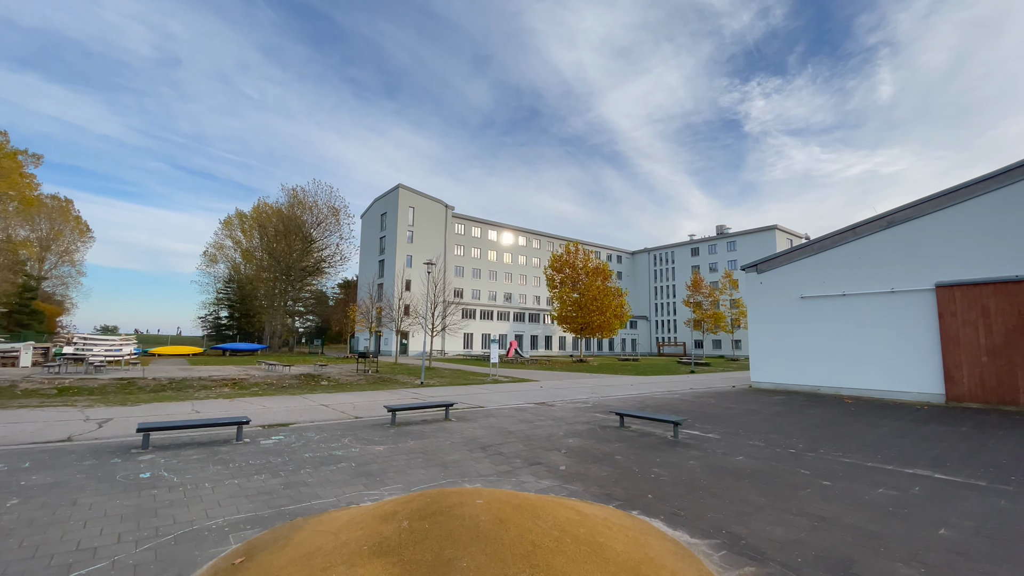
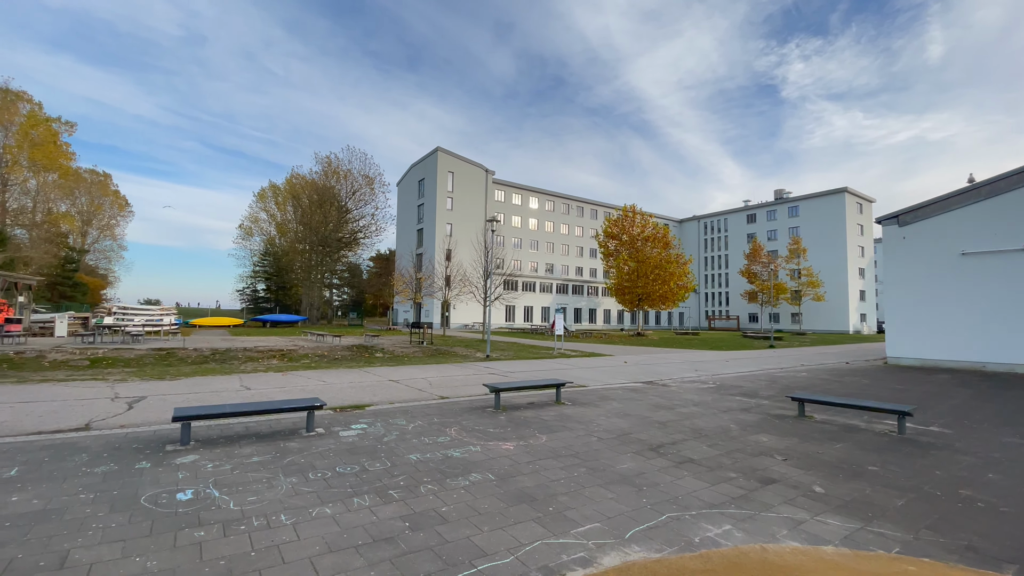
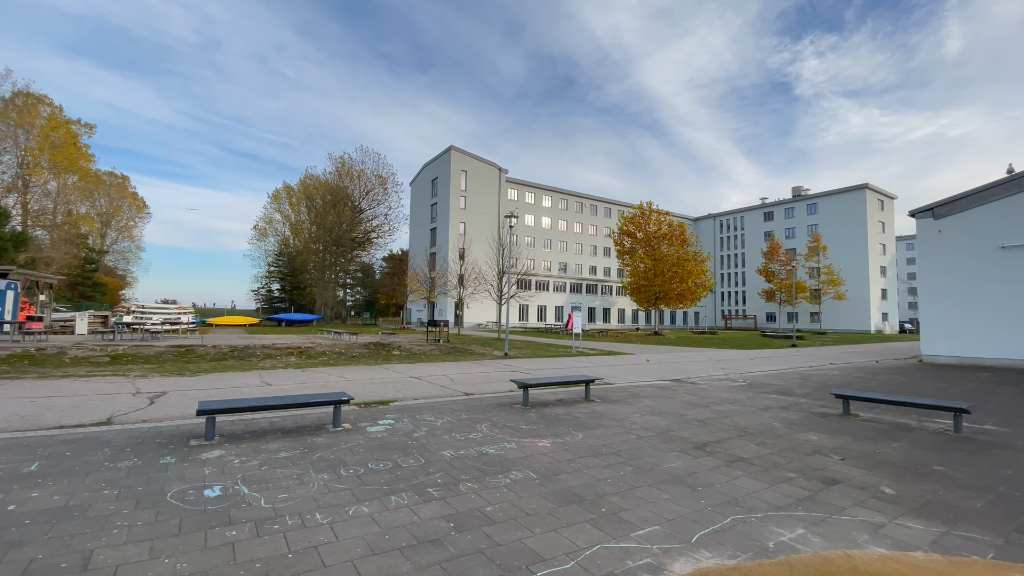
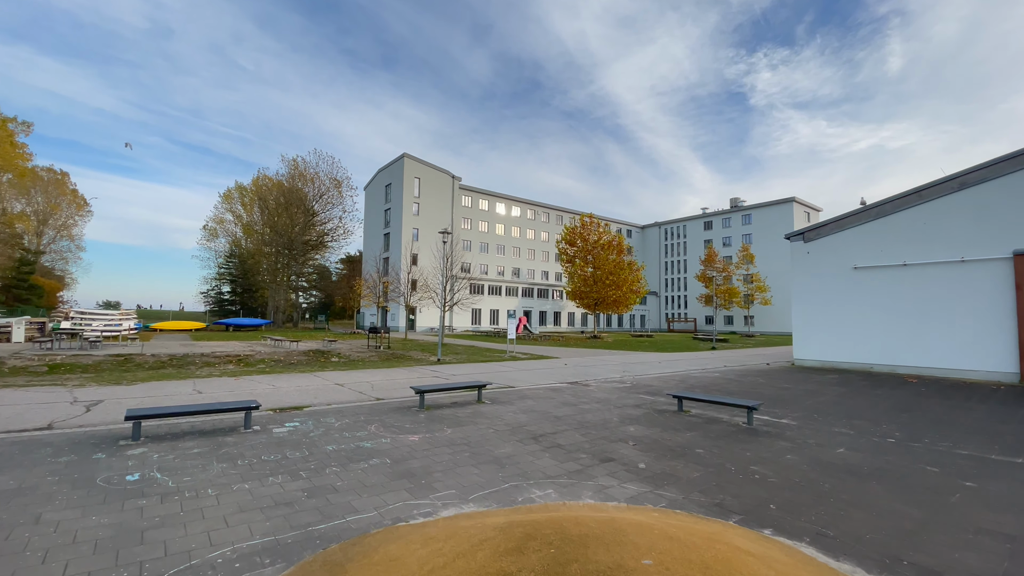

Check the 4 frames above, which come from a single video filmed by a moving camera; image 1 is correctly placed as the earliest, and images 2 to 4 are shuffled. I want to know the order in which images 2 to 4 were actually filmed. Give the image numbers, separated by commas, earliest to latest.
4, 2, 3
